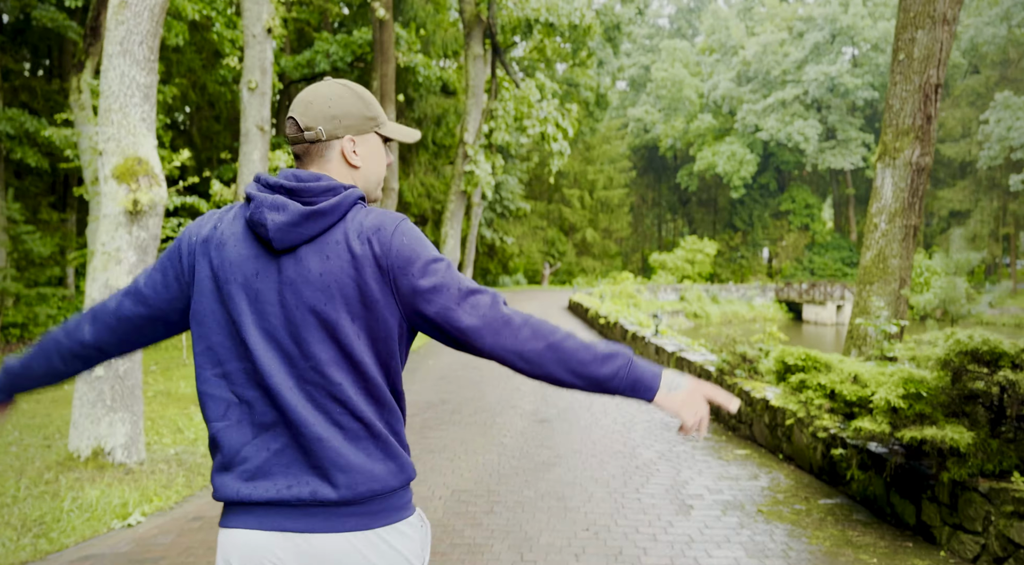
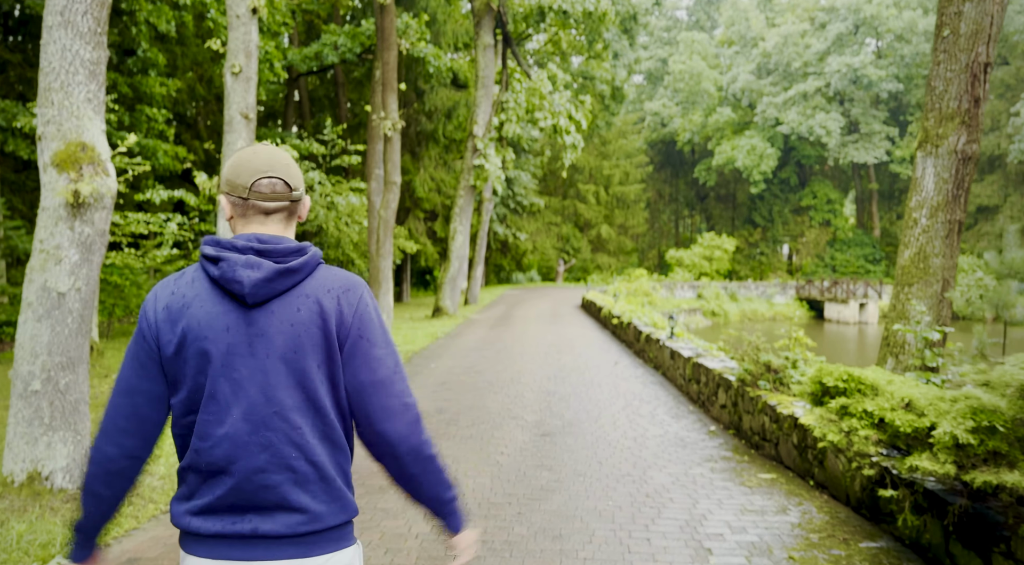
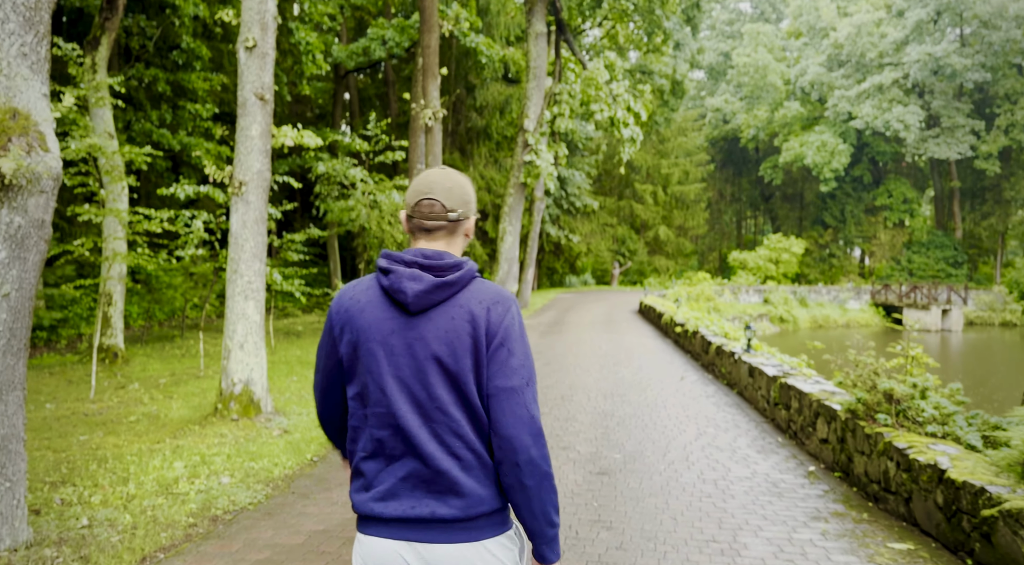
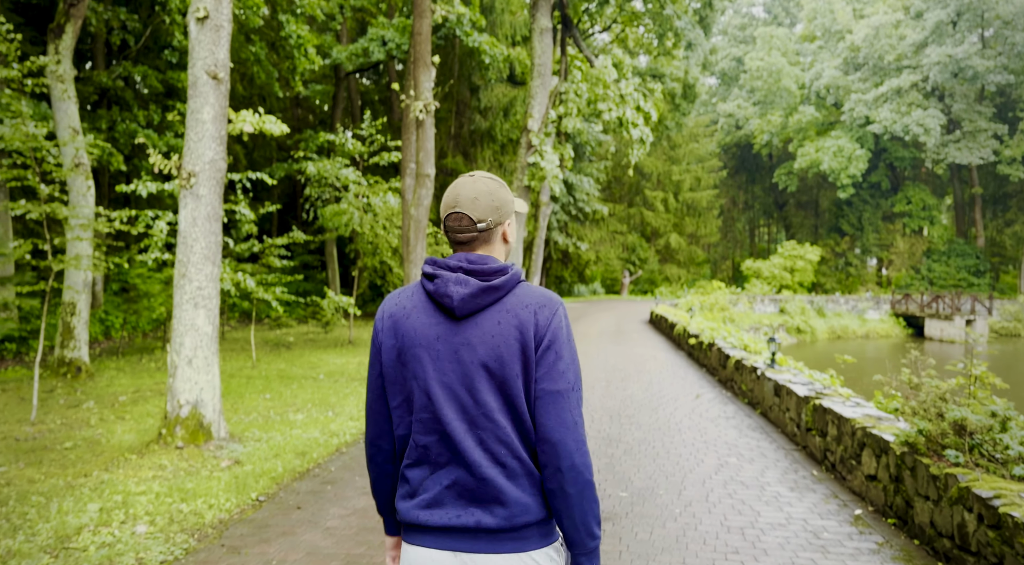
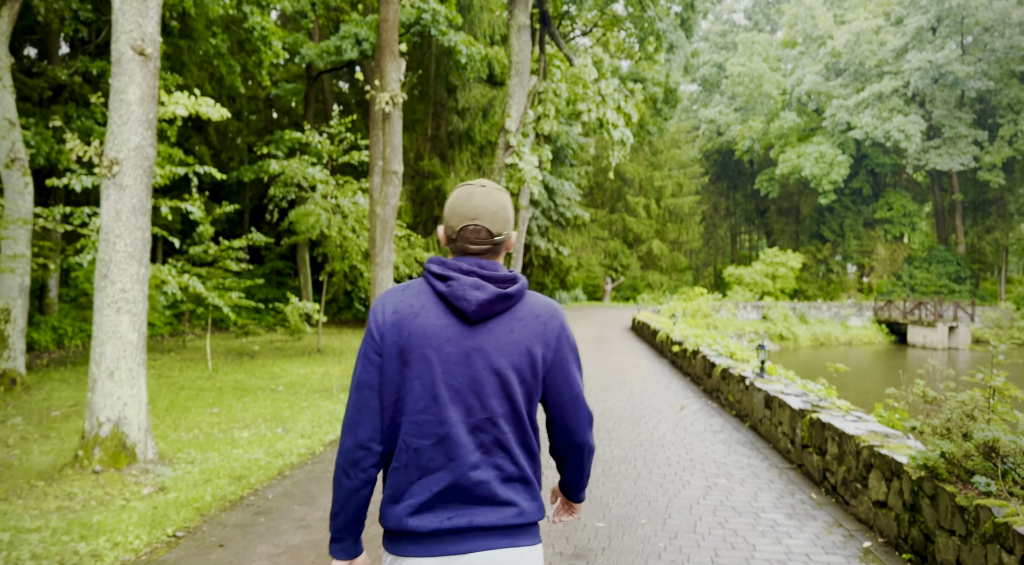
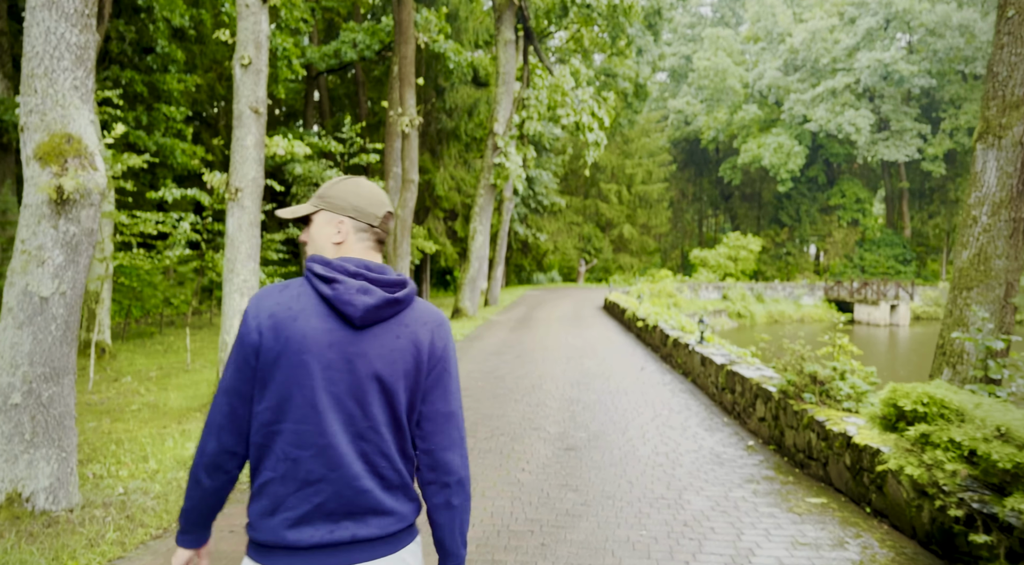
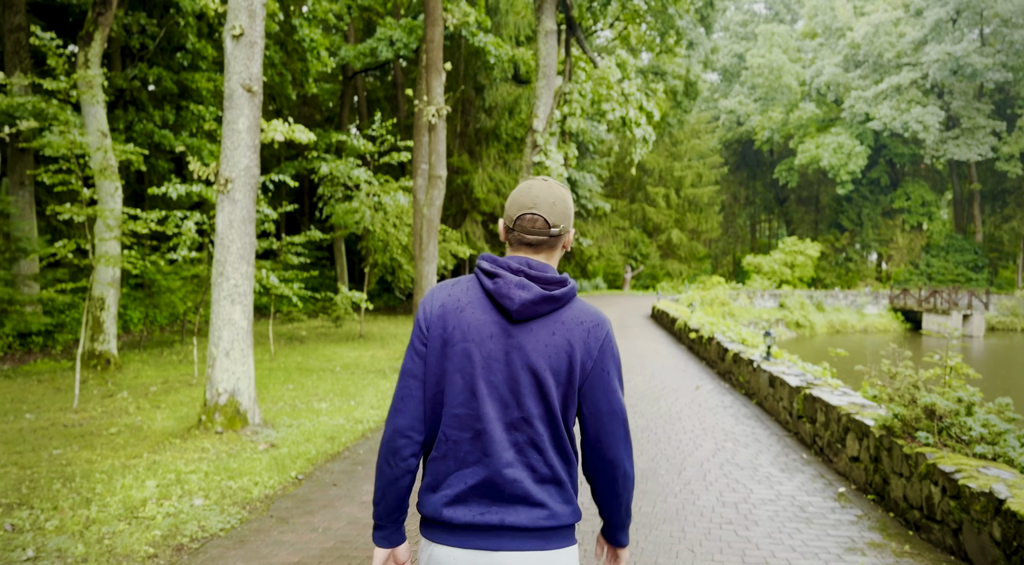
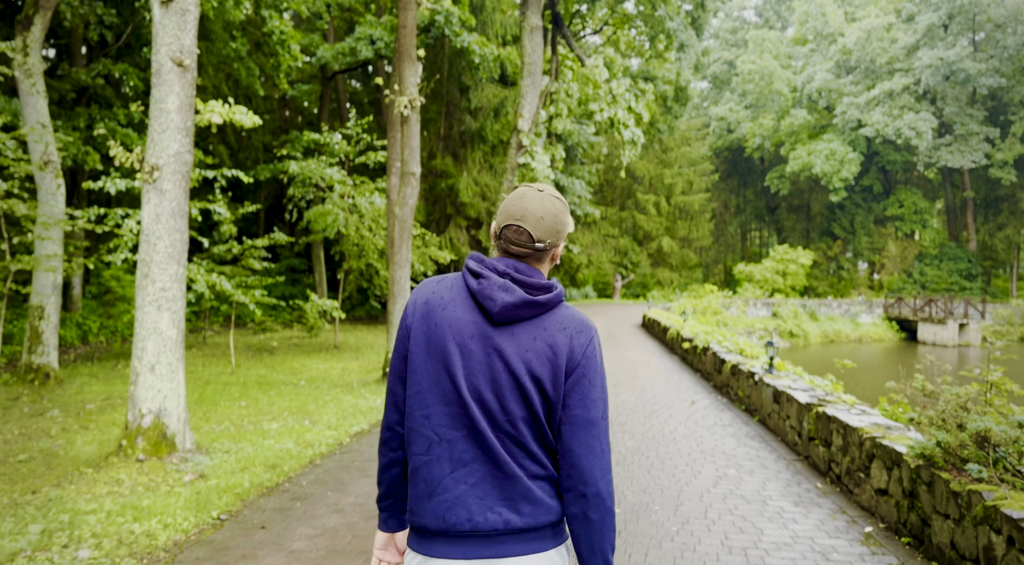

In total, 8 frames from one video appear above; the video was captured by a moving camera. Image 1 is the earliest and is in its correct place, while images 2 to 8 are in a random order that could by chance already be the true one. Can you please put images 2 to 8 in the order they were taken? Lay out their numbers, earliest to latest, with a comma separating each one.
2, 6, 3, 7, 4, 8, 5
